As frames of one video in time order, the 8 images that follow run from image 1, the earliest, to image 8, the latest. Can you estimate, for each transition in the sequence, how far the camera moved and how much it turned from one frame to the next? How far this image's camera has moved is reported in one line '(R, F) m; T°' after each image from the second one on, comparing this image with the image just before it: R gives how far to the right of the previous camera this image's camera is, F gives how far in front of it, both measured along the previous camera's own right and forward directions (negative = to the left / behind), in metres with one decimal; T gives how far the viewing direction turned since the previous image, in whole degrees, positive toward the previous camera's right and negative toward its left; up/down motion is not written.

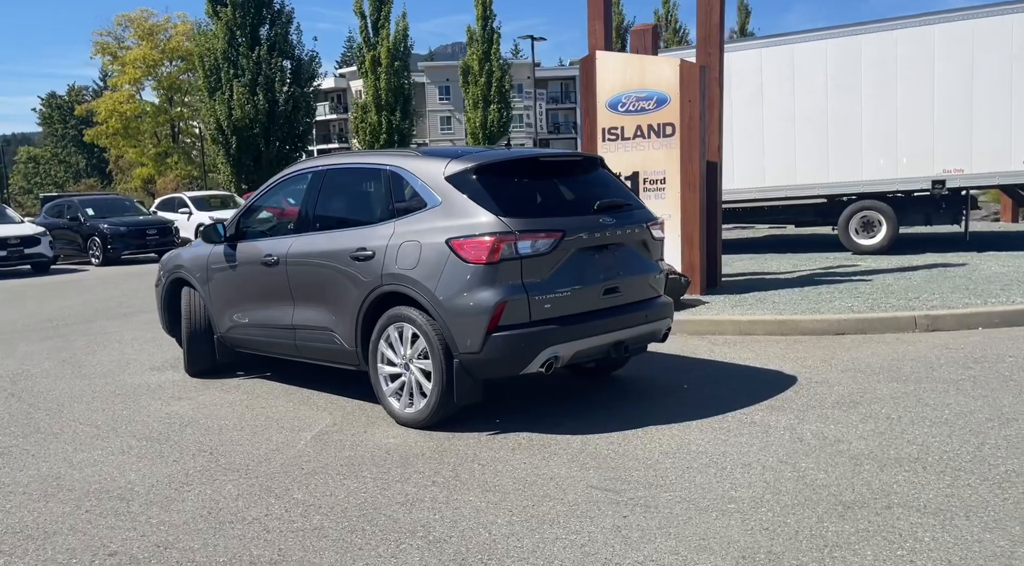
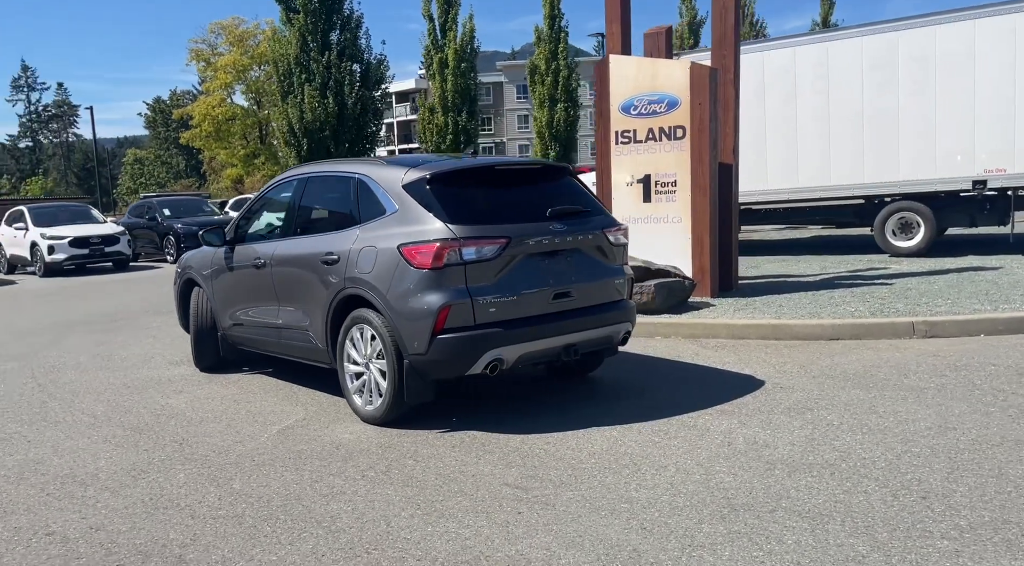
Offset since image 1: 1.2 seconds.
(+0.8, -0.2) m; -5°
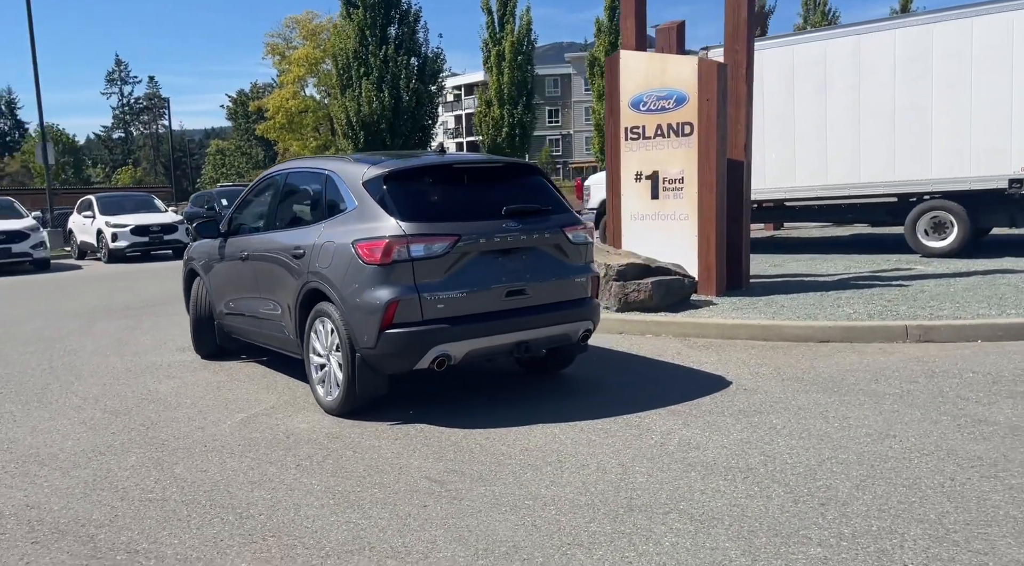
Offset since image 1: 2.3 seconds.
(+0.7, 0.0) m; -4°
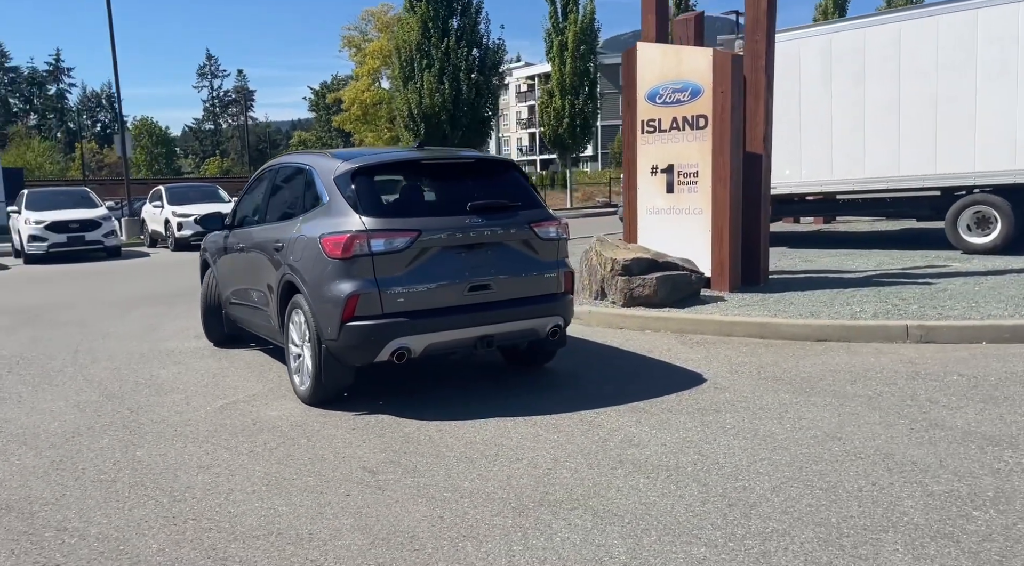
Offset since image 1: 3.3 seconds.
(+0.7, 0.0) m; -5°
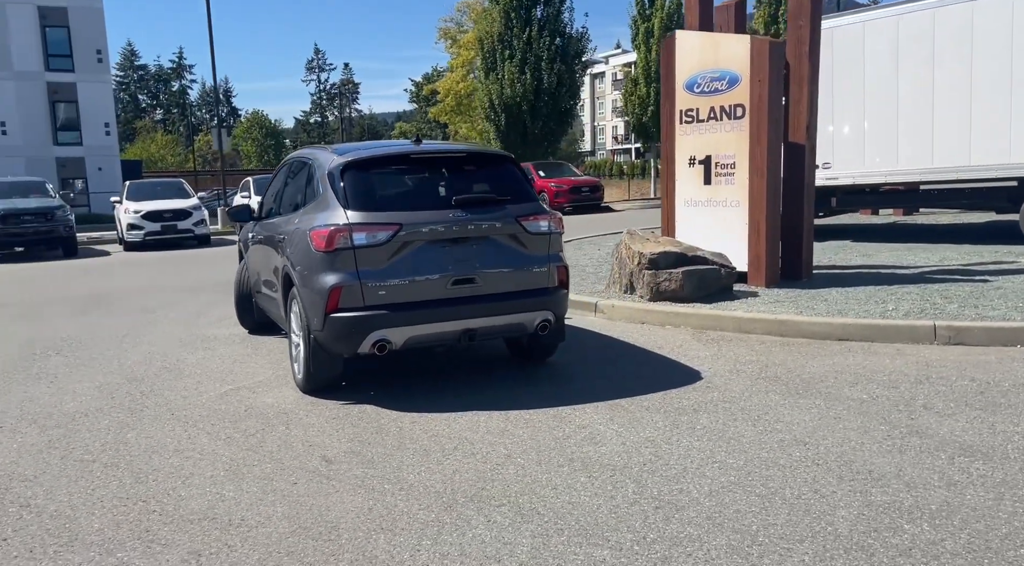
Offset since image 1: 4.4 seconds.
(+0.7, 0.0) m; -6°
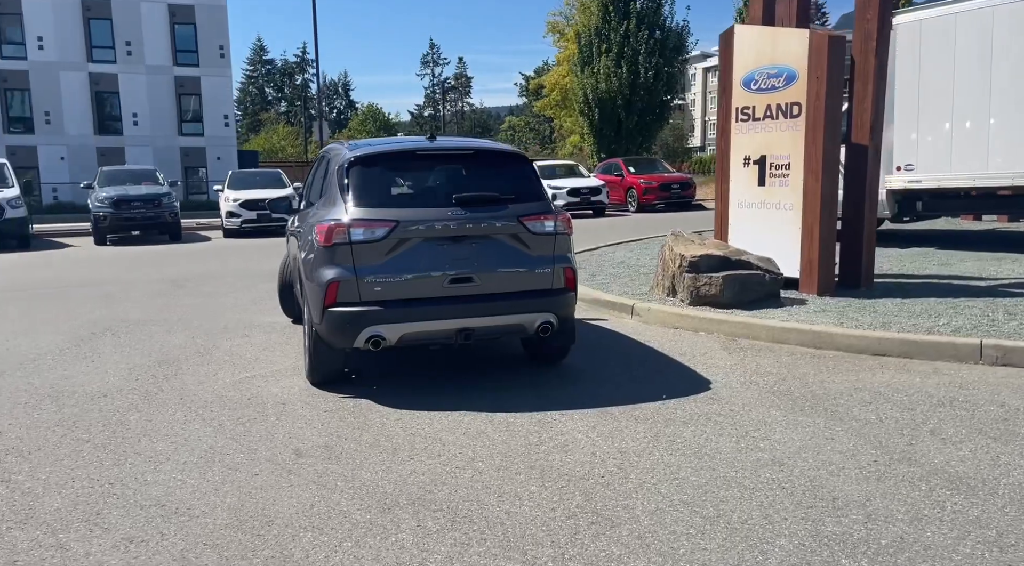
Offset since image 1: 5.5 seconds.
(+0.7, +0.1) m; -7°
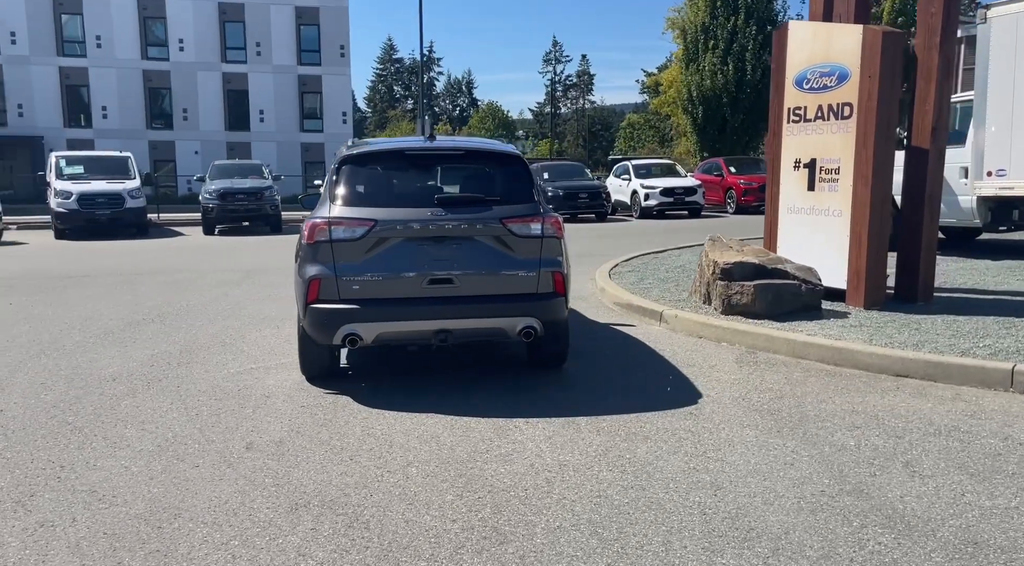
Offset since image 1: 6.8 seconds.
(+0.9, +0.2) m; -7°
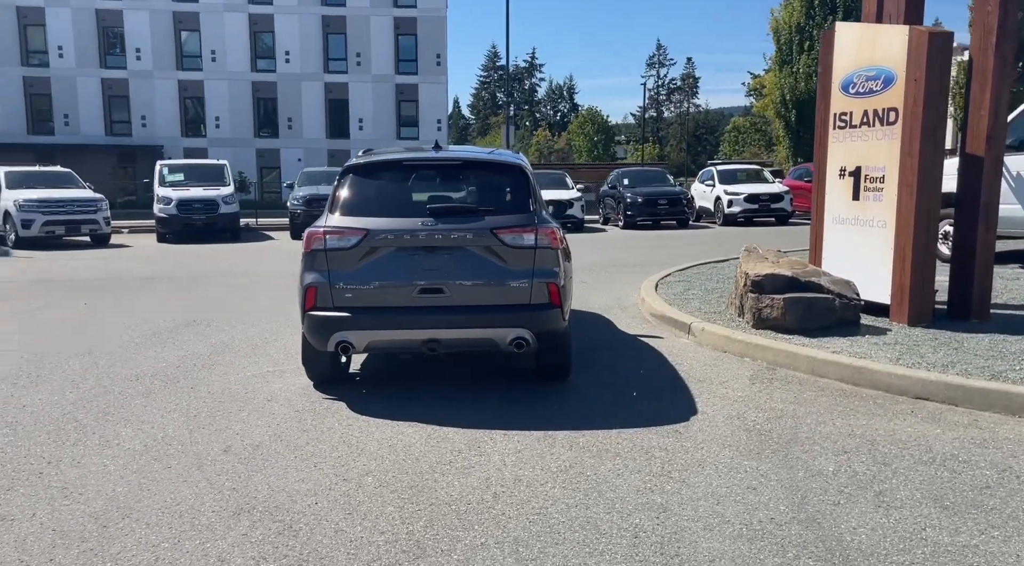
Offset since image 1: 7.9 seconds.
(+0.7, +0.1) m; -6°
